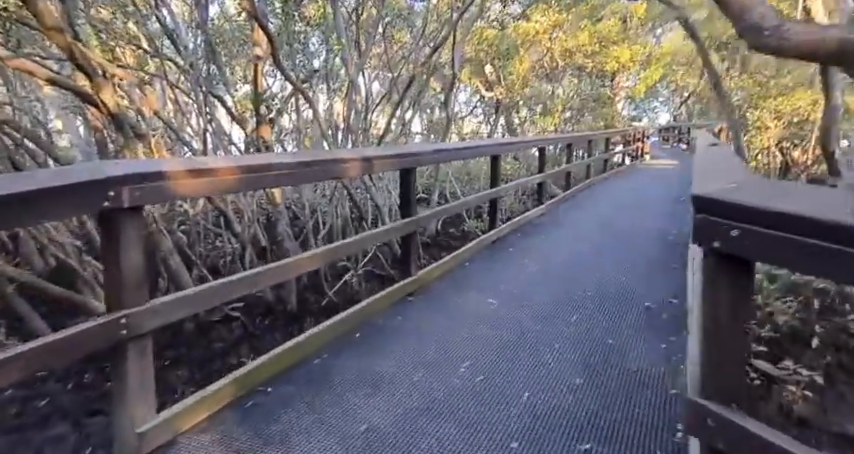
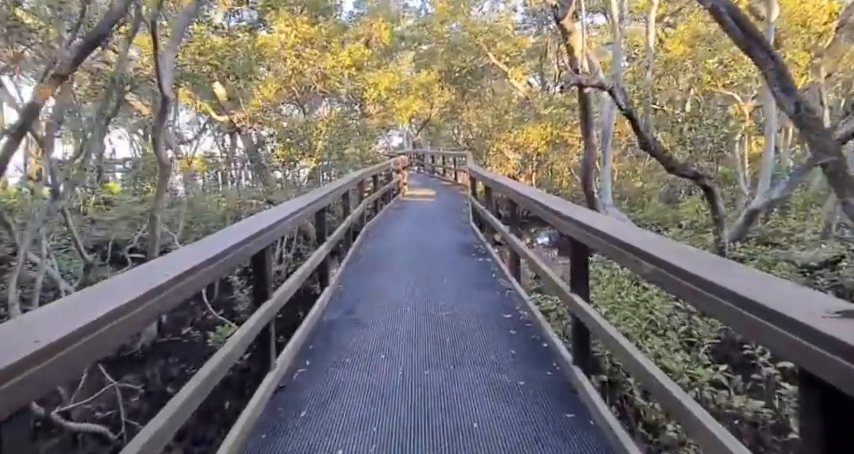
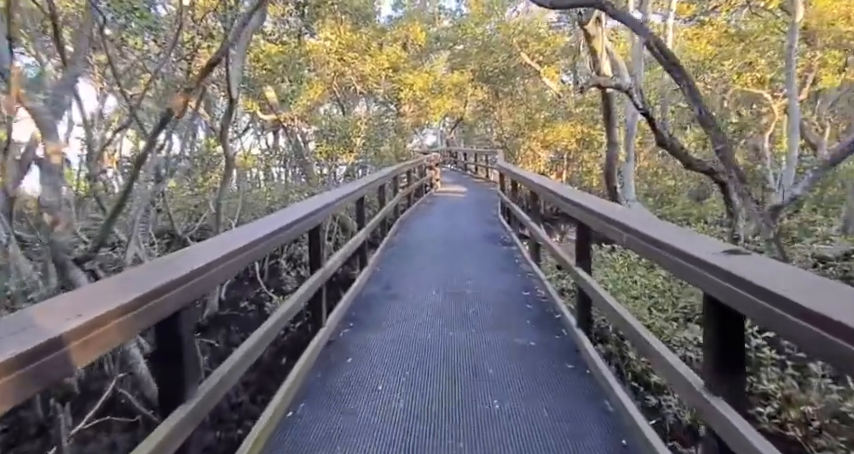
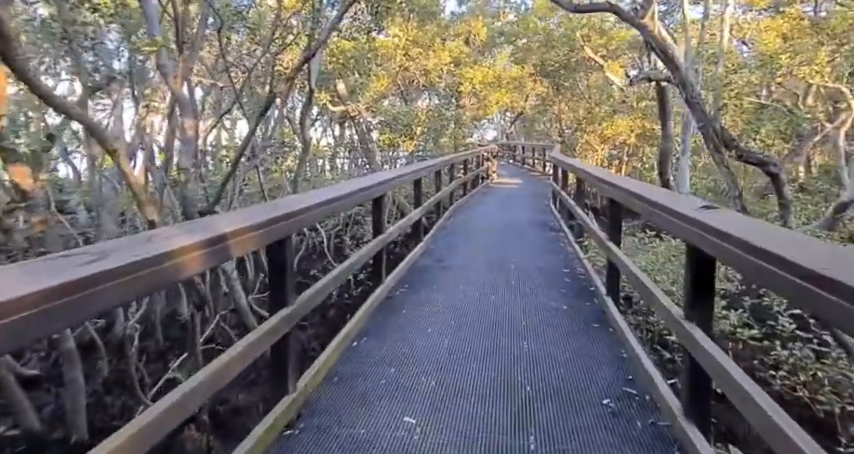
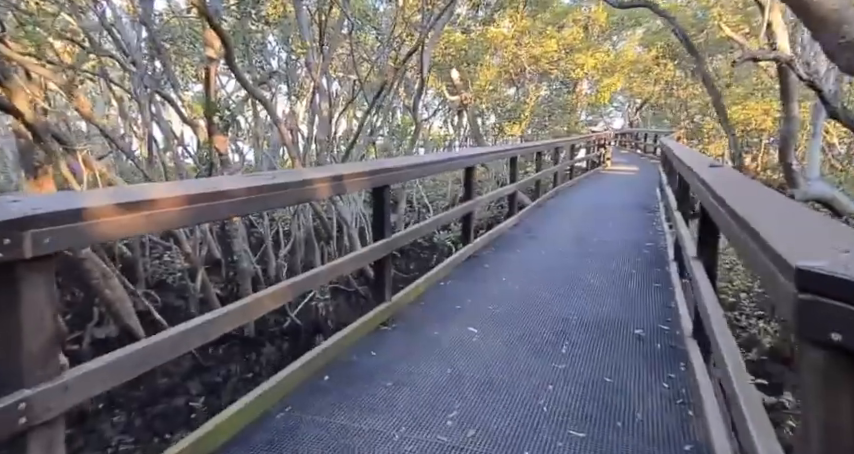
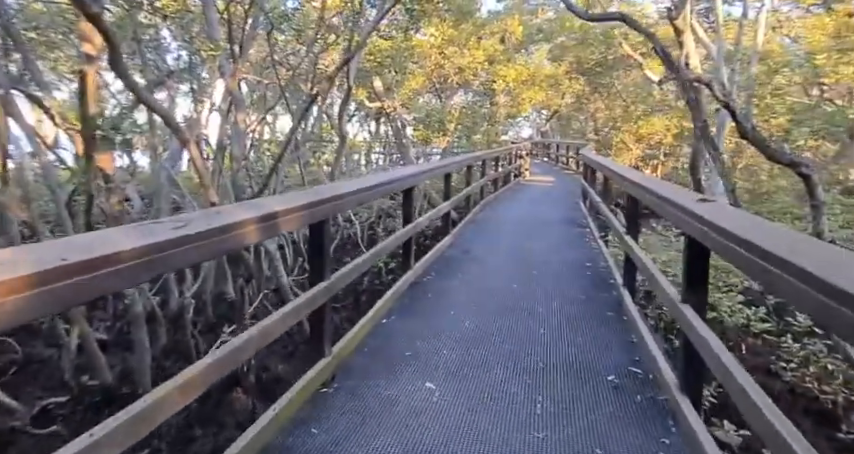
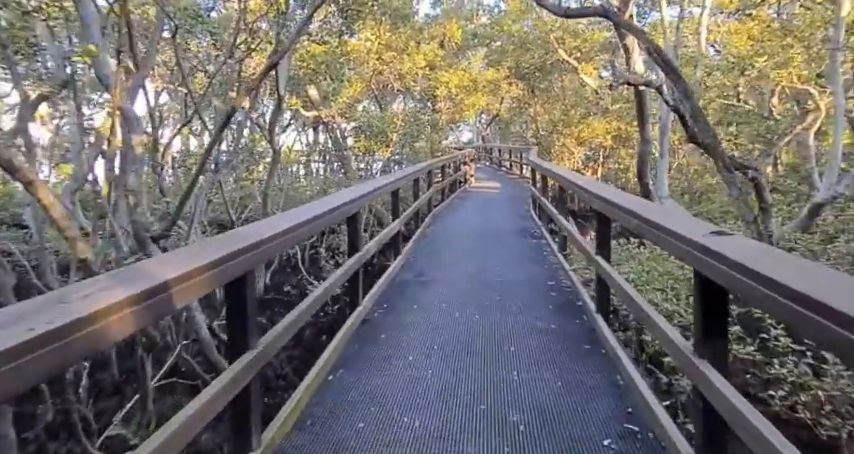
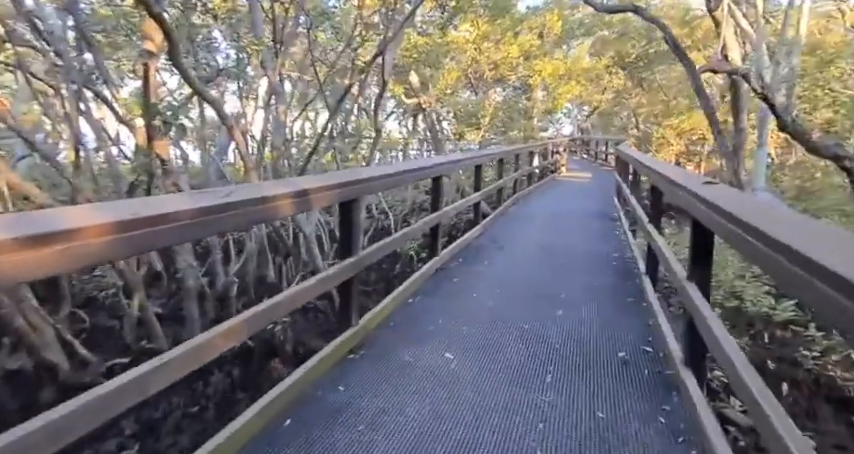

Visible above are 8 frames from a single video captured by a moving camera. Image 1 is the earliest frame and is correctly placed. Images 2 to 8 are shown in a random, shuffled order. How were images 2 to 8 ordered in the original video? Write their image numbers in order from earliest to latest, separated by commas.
5, 8, 6, 4, 7, 3, 2
